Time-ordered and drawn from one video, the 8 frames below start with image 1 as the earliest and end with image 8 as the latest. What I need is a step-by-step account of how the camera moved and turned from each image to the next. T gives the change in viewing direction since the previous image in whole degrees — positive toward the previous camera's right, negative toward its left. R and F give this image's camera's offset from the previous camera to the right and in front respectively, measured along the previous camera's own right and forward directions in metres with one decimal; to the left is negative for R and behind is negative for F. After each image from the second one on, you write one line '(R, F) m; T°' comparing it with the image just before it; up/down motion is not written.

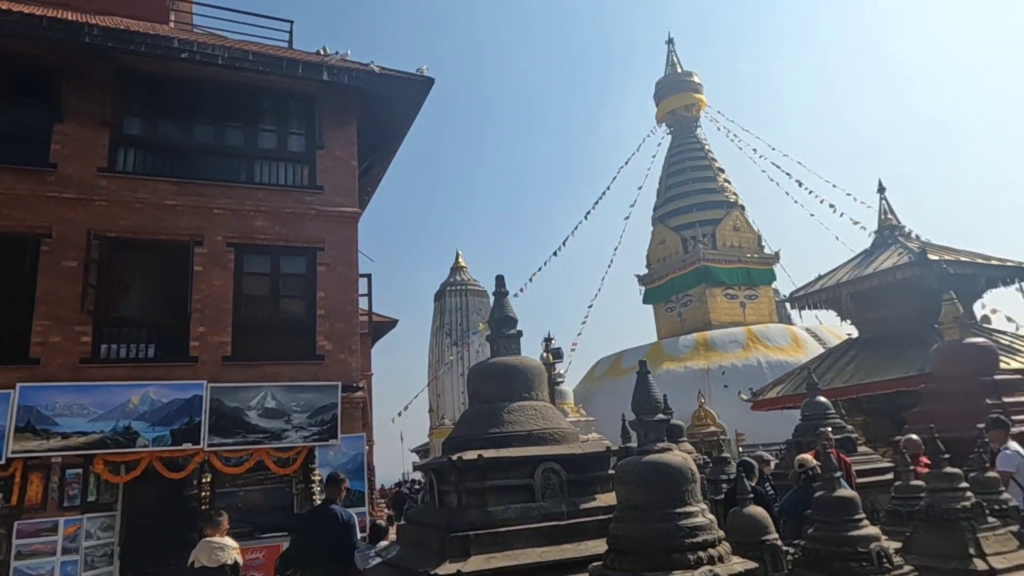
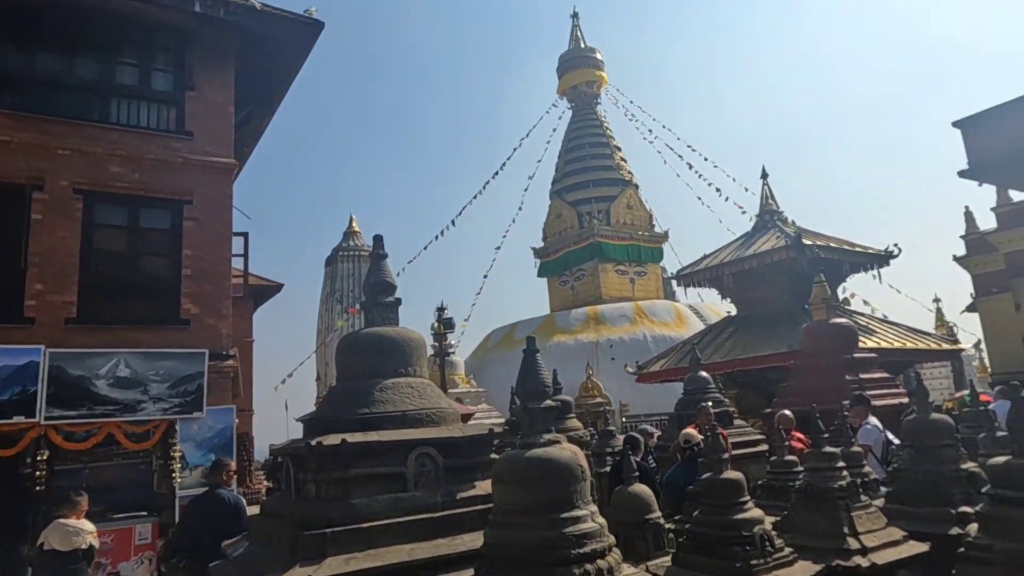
(+0.1, +0.2) m; +9°
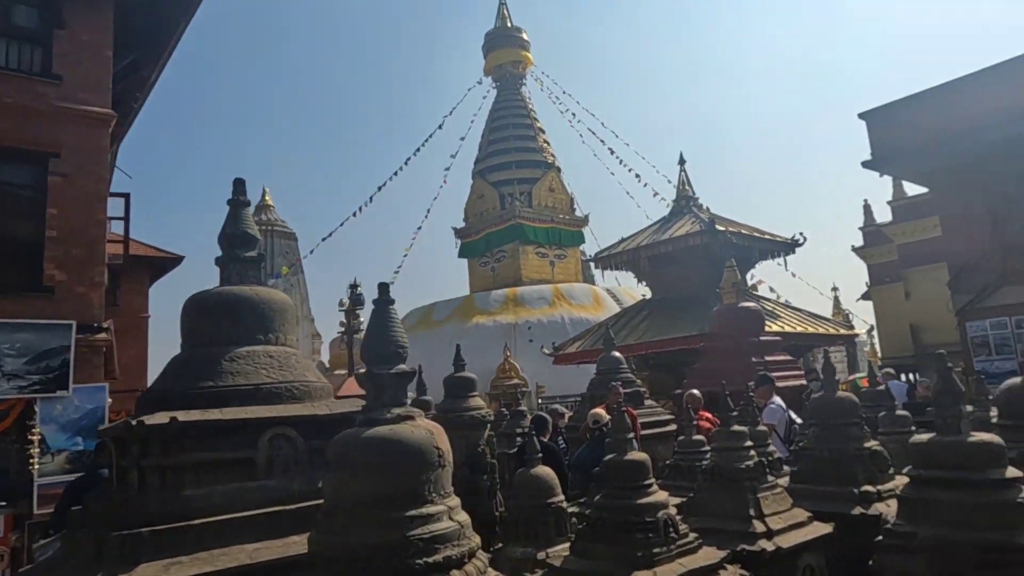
(+0.1, +0.3) m; +7°
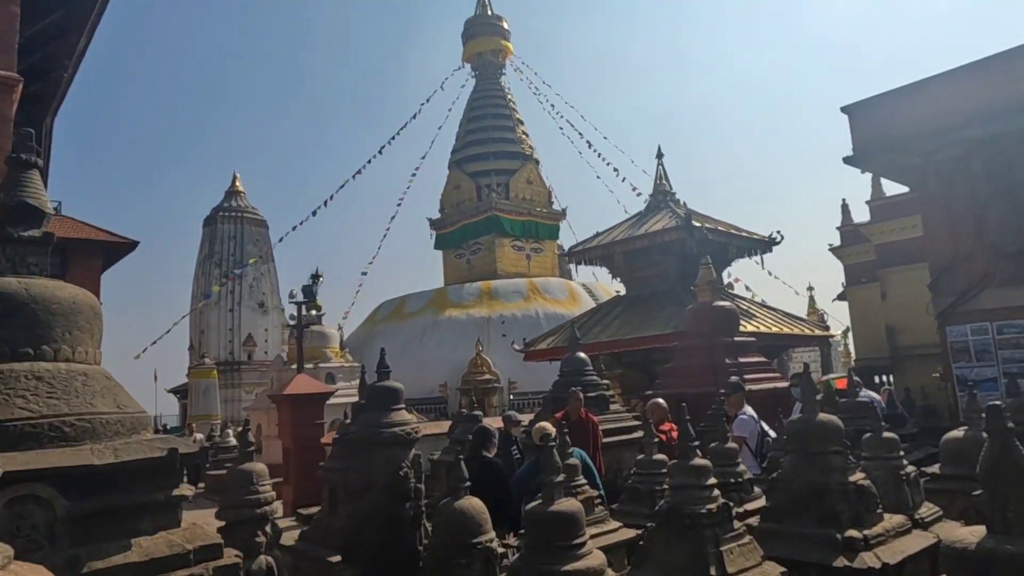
(+0.2, +0.5) m; +2°
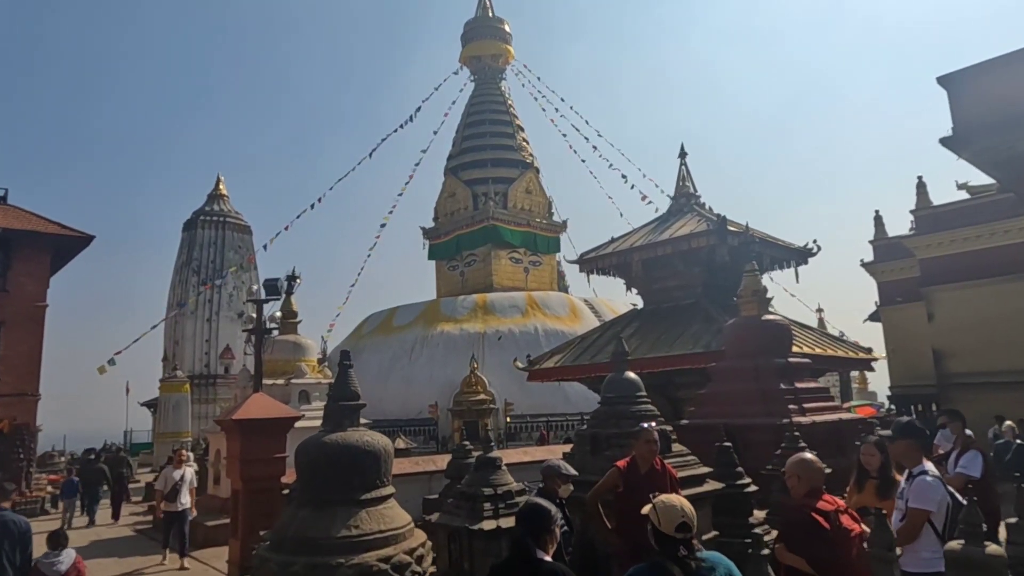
(-0.3, +1.8) m; +1°
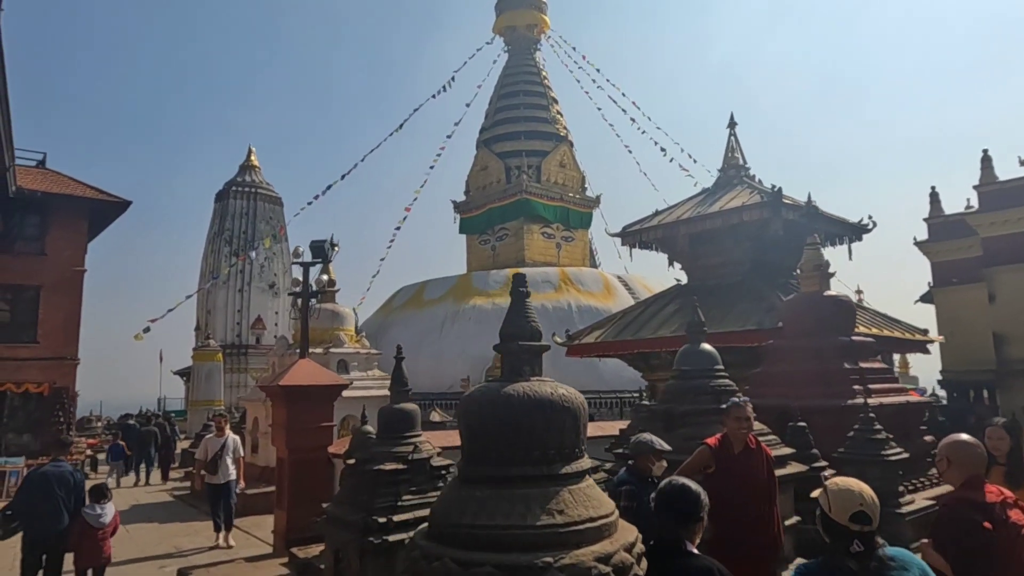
(-0.3, +0.4) m; -2°
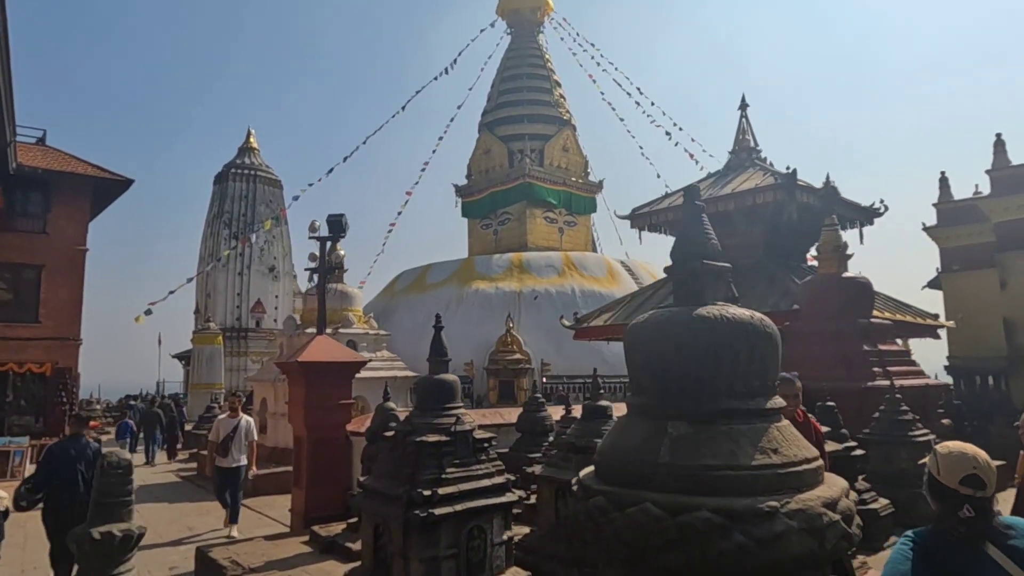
(-0.2, +0.1) m; 0°
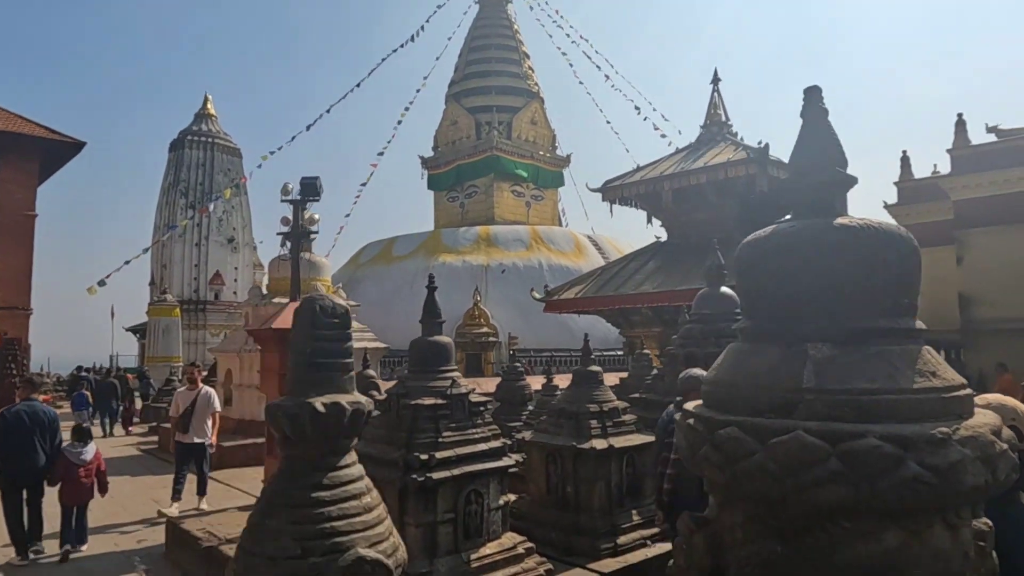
(-0.2, +0.1) m; +3°
